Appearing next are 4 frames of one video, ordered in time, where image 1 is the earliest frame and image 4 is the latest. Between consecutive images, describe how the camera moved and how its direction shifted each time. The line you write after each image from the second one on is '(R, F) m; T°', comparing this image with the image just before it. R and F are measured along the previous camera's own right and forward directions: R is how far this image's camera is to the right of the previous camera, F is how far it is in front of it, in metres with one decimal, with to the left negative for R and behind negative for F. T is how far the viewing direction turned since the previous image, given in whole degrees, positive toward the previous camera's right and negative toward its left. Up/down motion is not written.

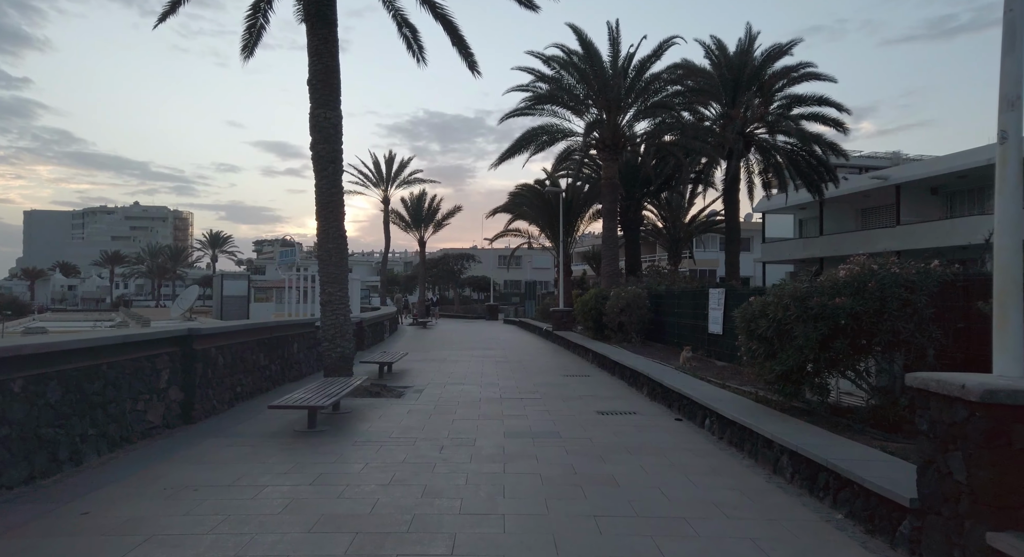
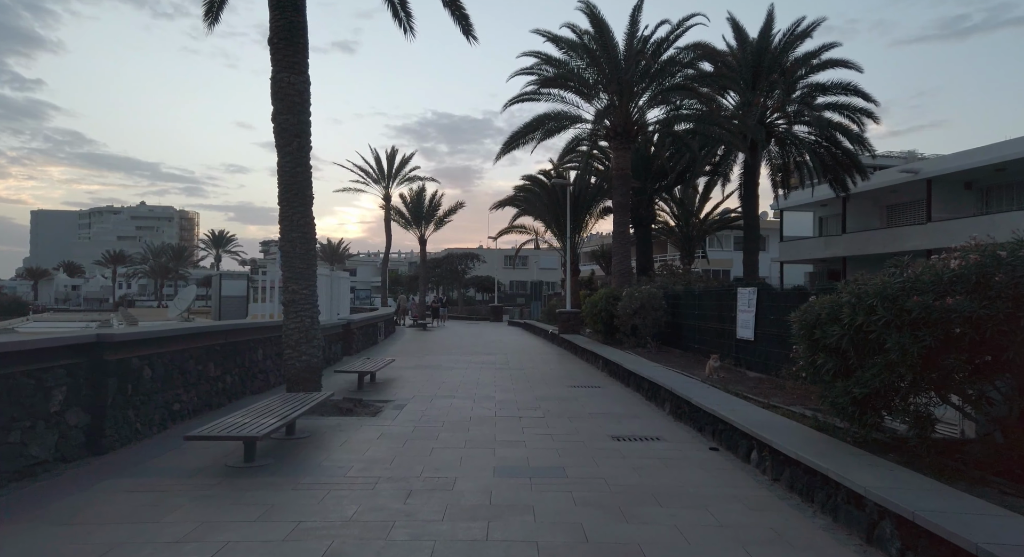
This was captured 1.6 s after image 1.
(+0.1, +1.7) m; -1°
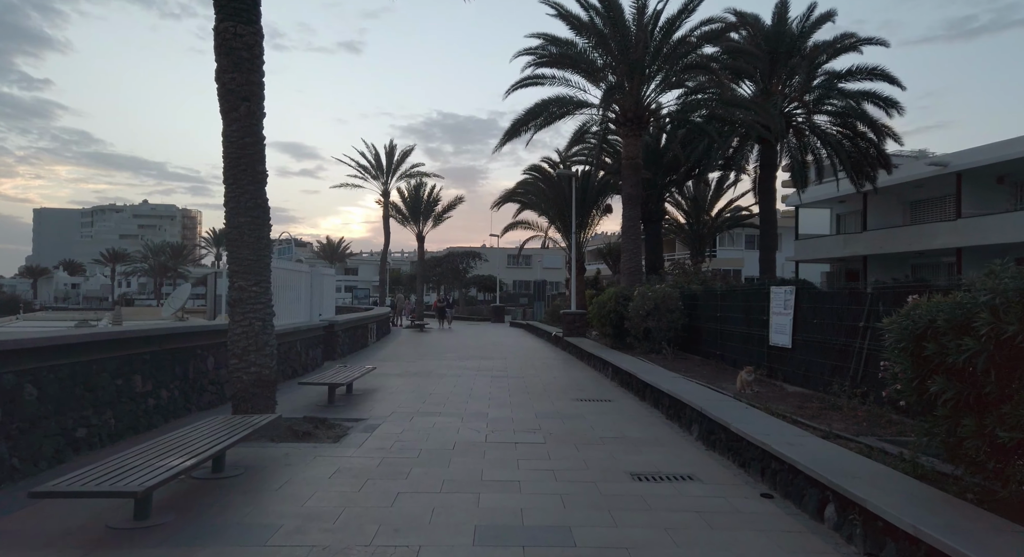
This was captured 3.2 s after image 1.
(+0.1, +1.7) m; 0°
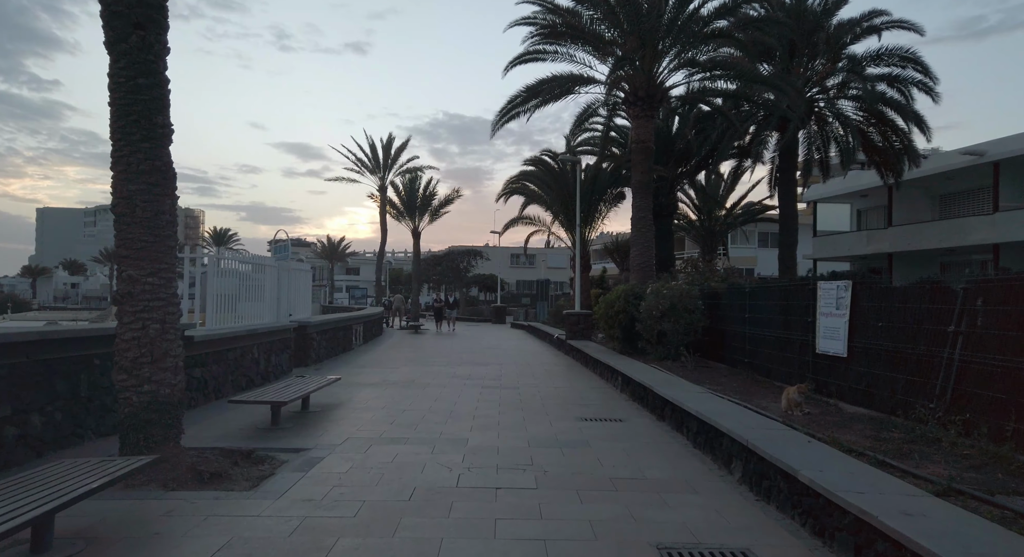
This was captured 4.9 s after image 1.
(+0.2, +1.9) m; 0°
